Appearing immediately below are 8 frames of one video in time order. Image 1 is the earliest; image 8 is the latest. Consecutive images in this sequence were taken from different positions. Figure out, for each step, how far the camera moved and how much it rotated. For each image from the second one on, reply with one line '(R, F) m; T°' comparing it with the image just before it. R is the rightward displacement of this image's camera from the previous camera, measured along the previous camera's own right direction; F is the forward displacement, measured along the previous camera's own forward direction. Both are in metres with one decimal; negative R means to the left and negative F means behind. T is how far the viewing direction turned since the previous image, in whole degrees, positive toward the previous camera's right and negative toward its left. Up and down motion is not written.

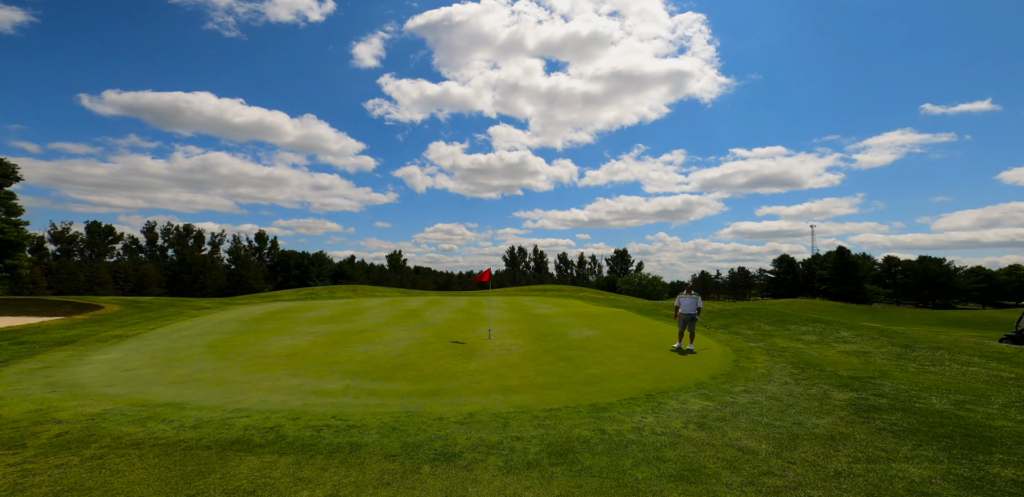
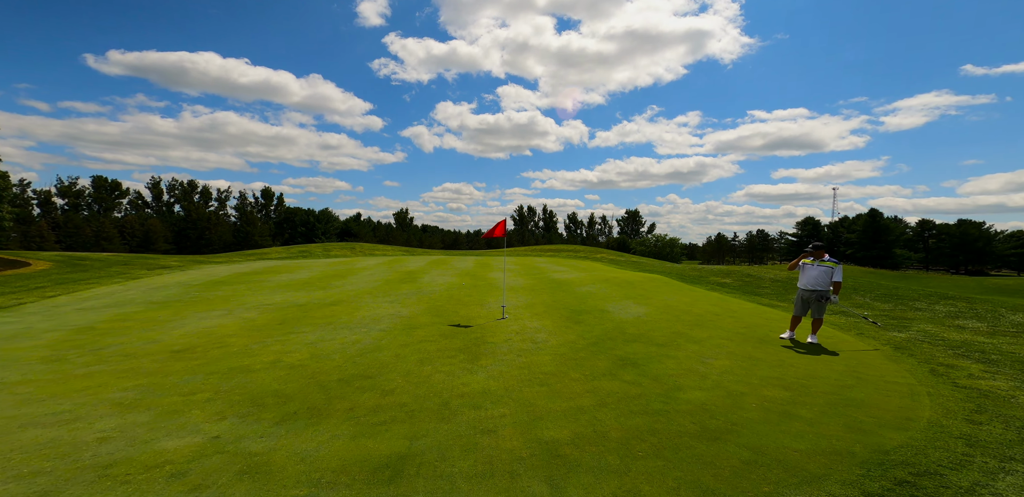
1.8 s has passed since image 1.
(-0.6, +6.8) m; -1°
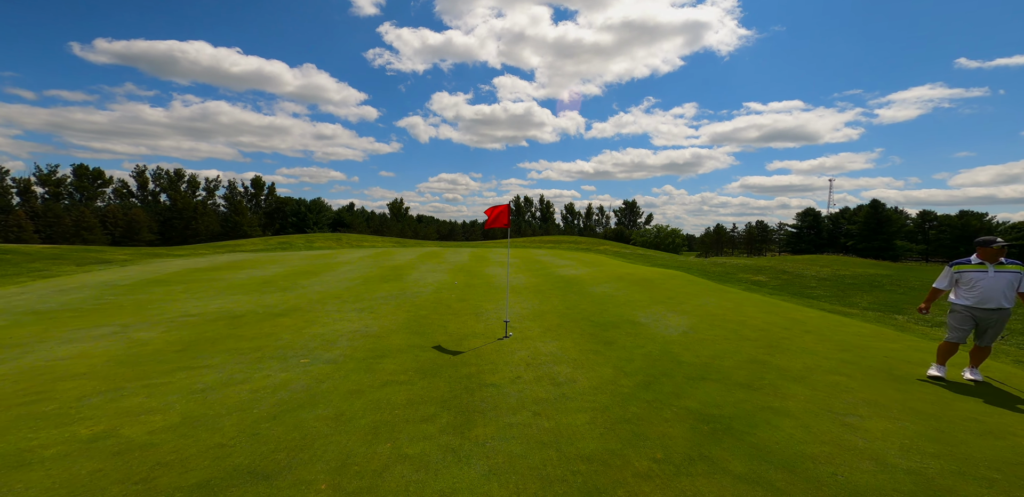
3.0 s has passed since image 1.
(-0.3, +4.3) m; +1°
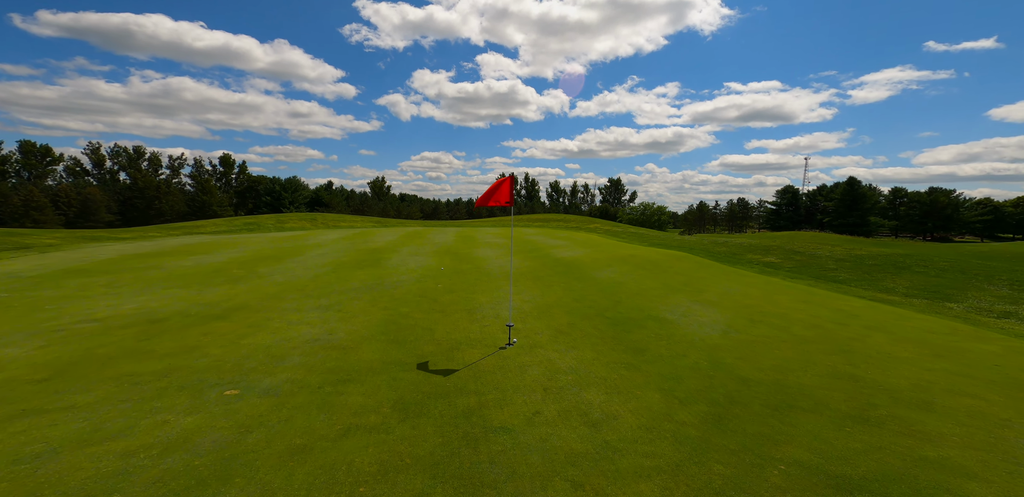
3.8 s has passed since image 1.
(-0.5, +2.7) m; +2°
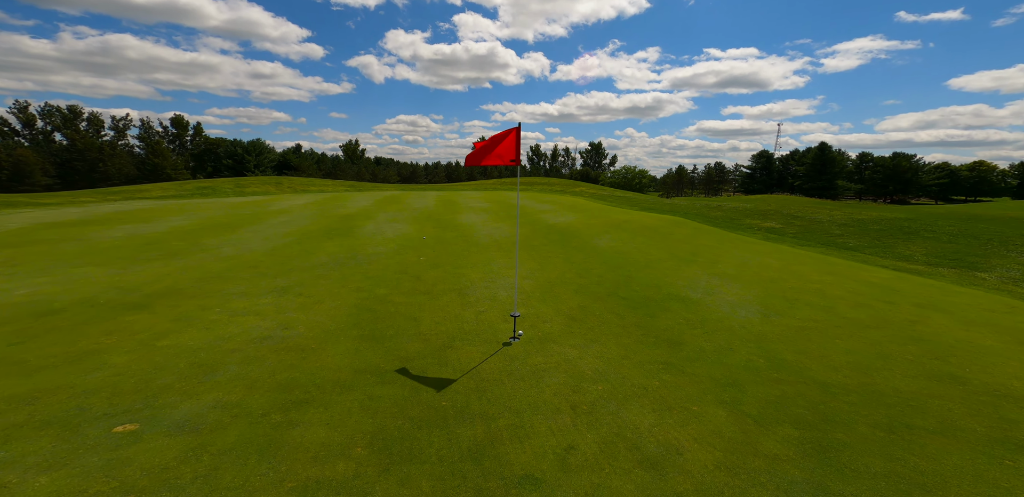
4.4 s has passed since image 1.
(-0.5, +2.0) m; +3°
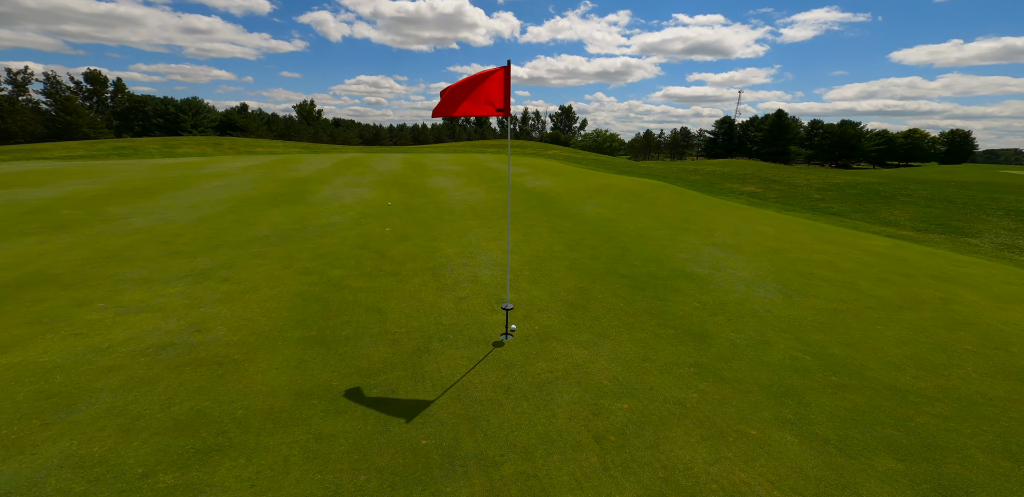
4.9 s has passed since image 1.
(-0.3, +1.6) m; +5°
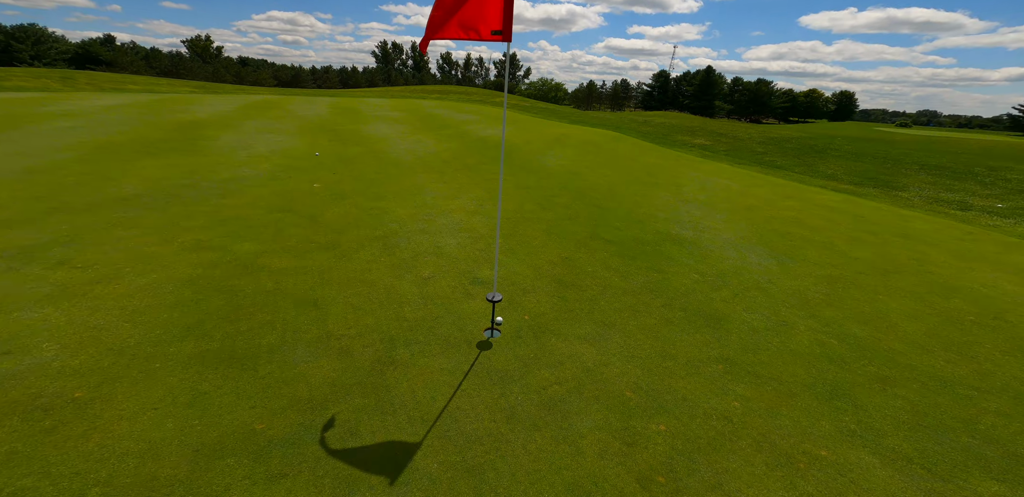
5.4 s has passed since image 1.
(-0.5, +1.4) m; +8°
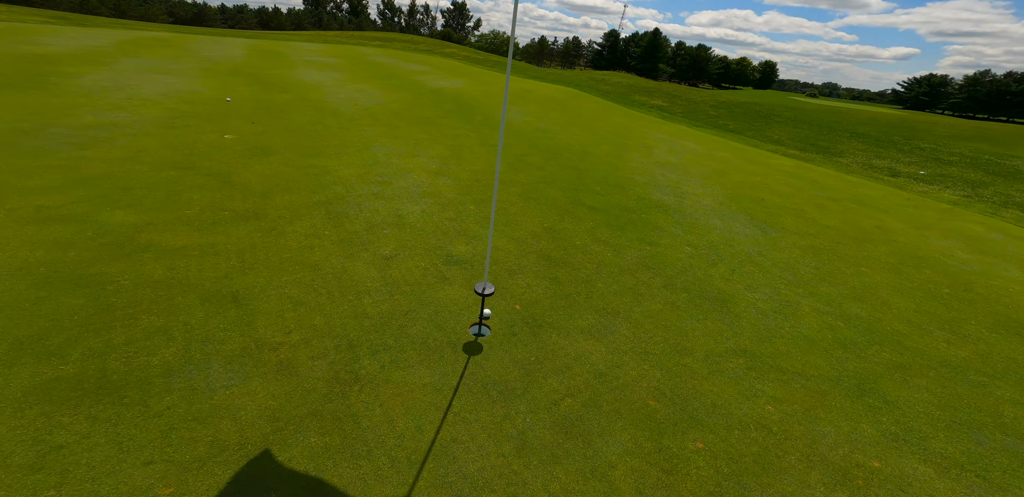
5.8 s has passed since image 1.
(-0.4, +0.9) m; +8°
